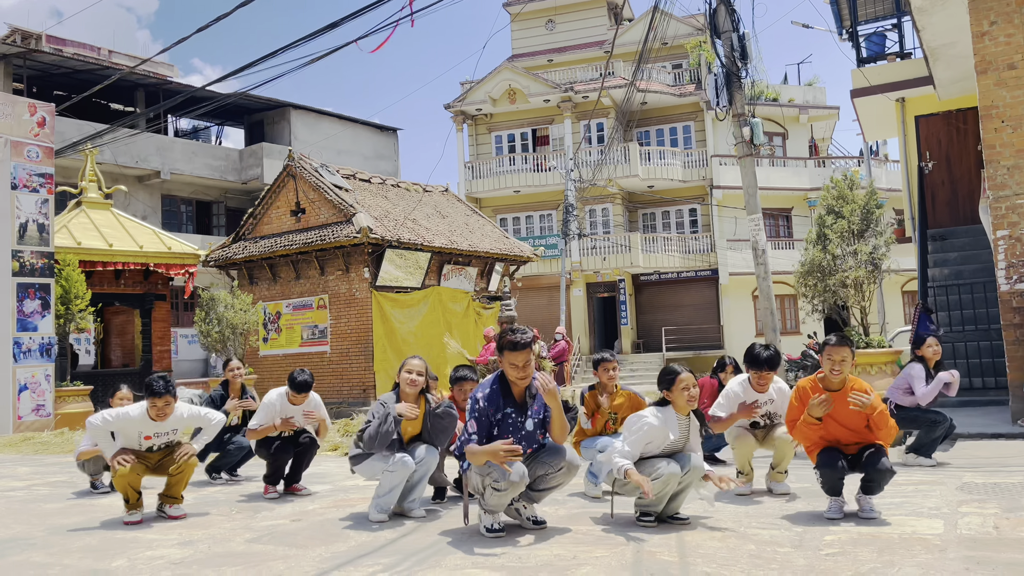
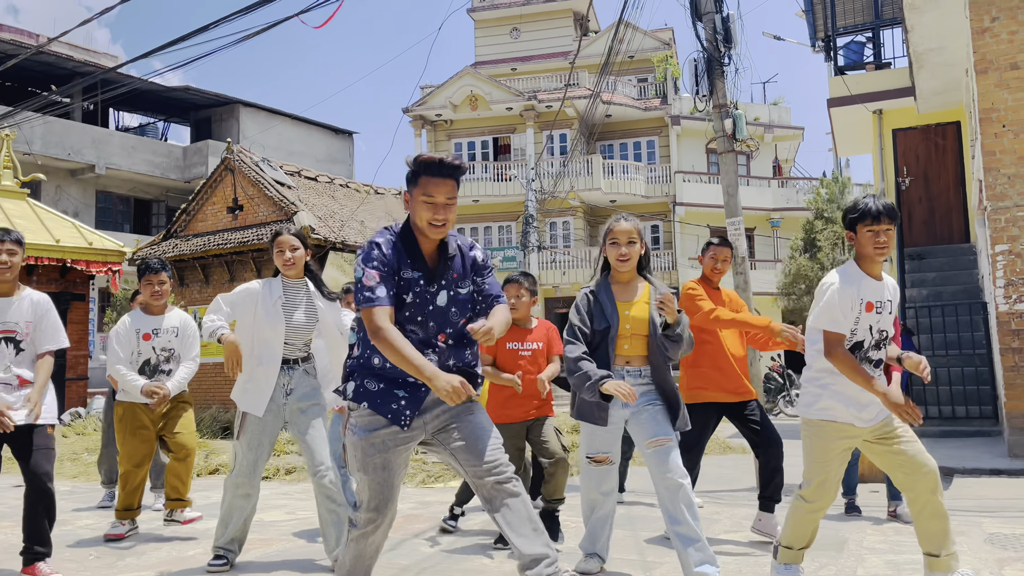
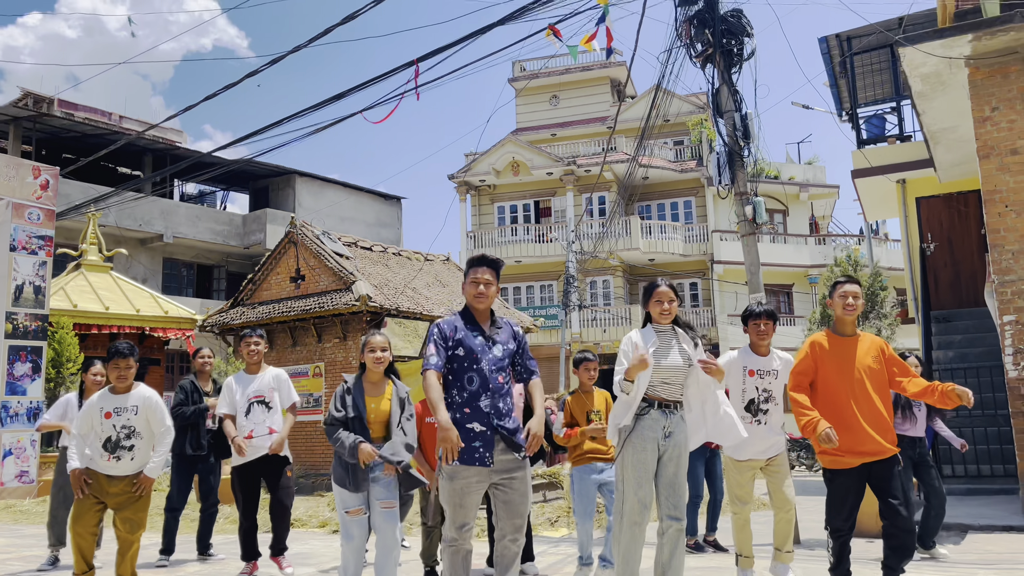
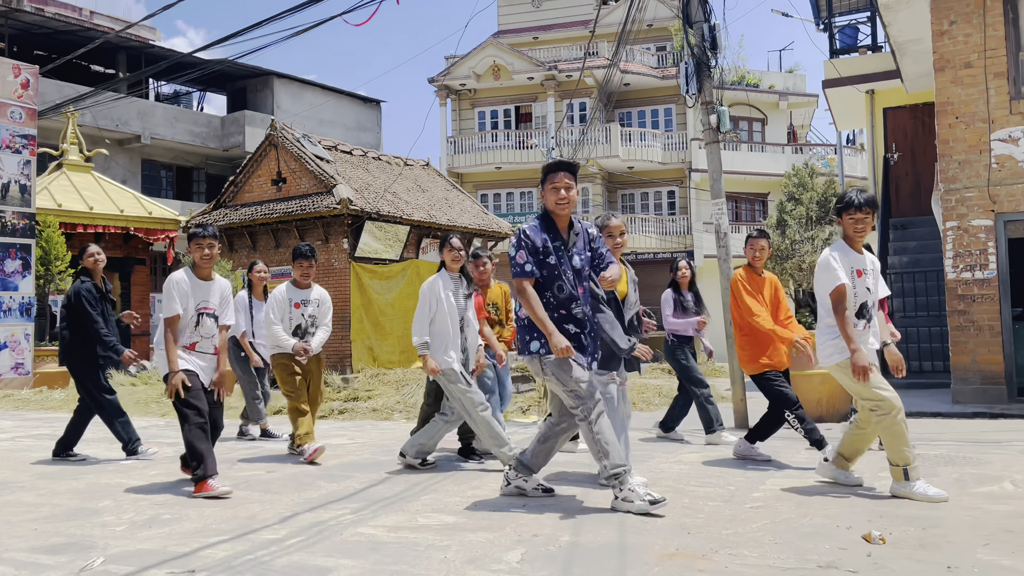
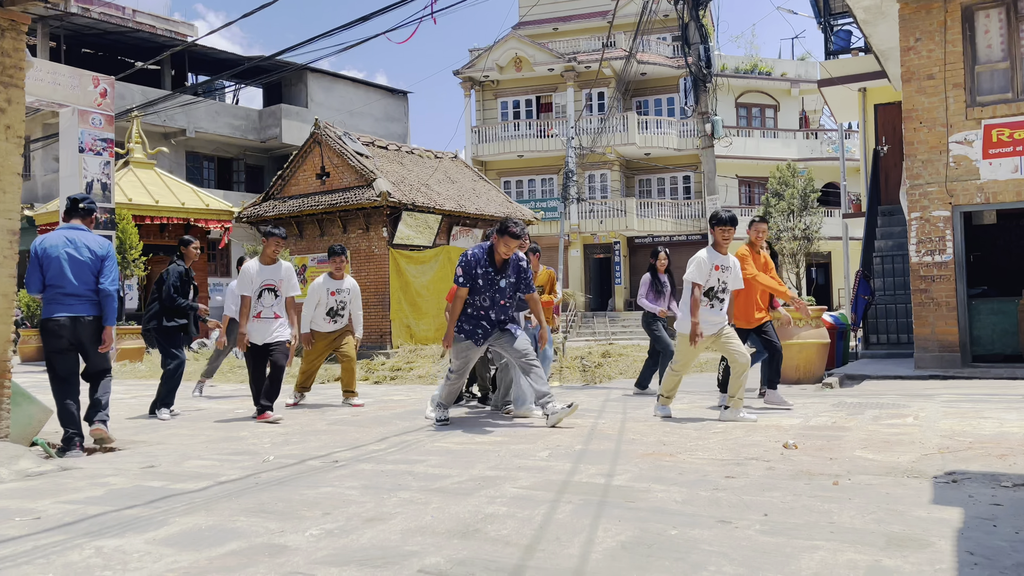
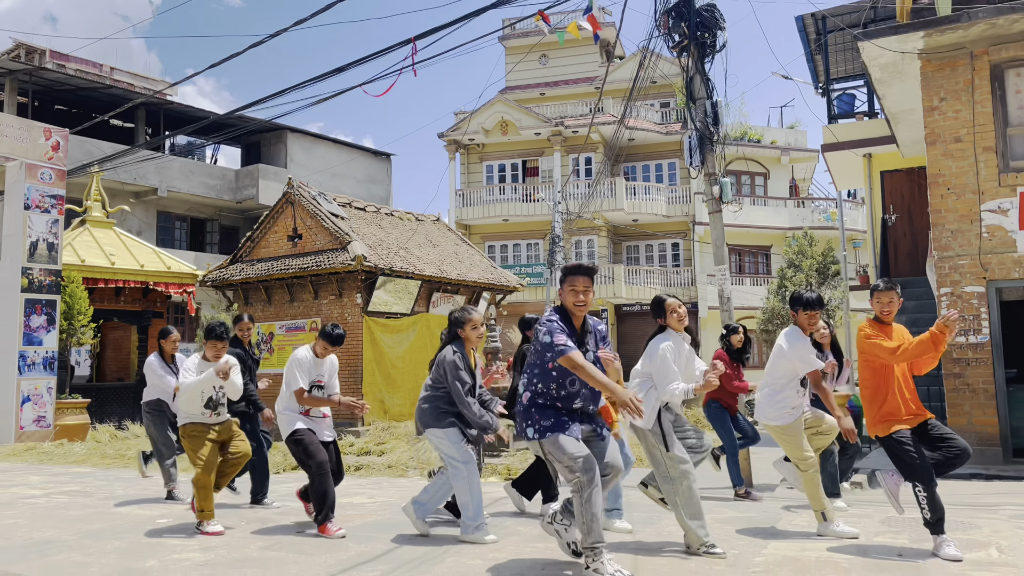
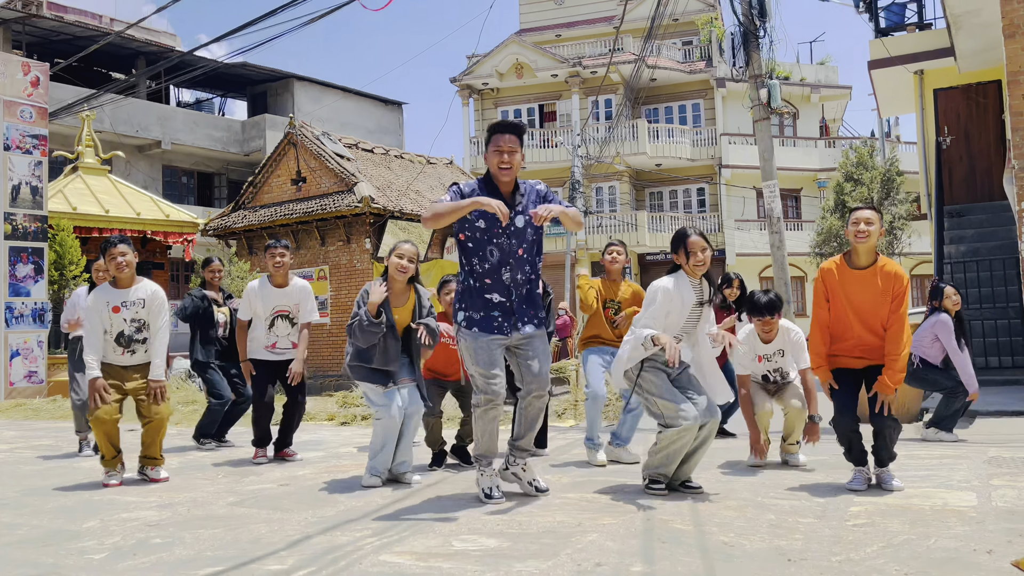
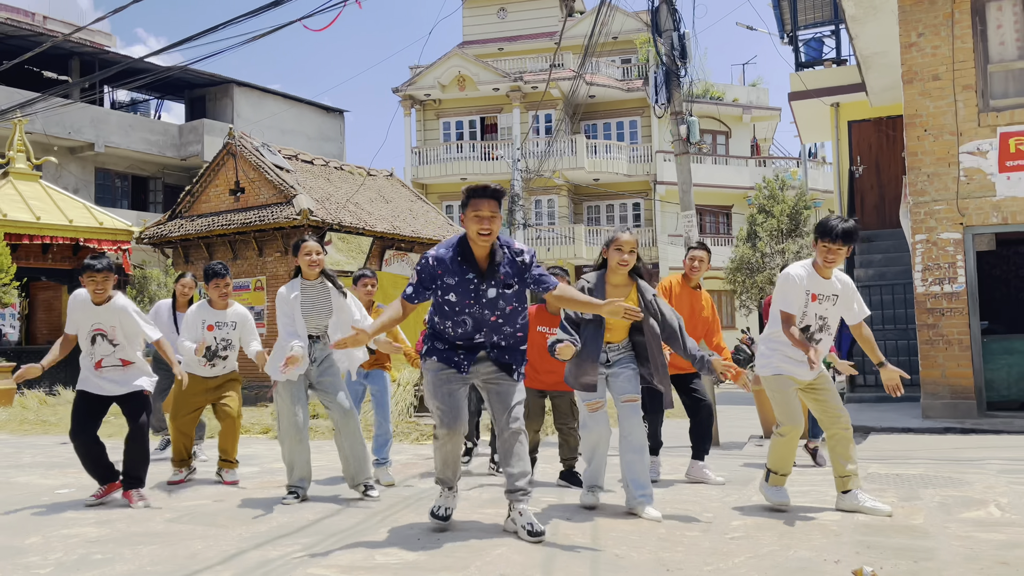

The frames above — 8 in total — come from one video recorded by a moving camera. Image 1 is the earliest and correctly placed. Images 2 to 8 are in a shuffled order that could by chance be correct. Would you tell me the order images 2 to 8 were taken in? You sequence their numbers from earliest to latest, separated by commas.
7, 3, 6, 5, 4, 2, 8
